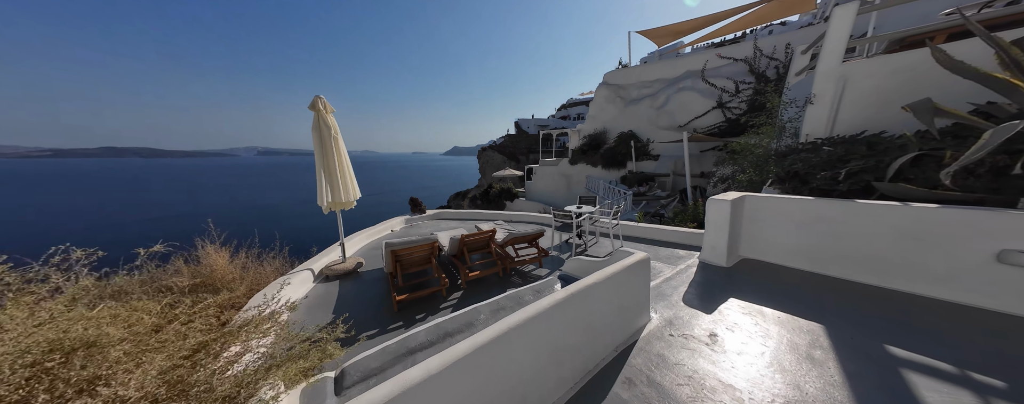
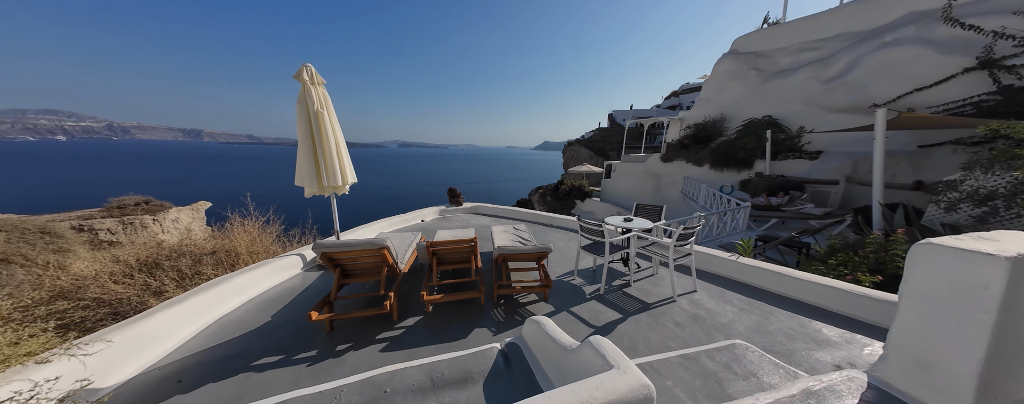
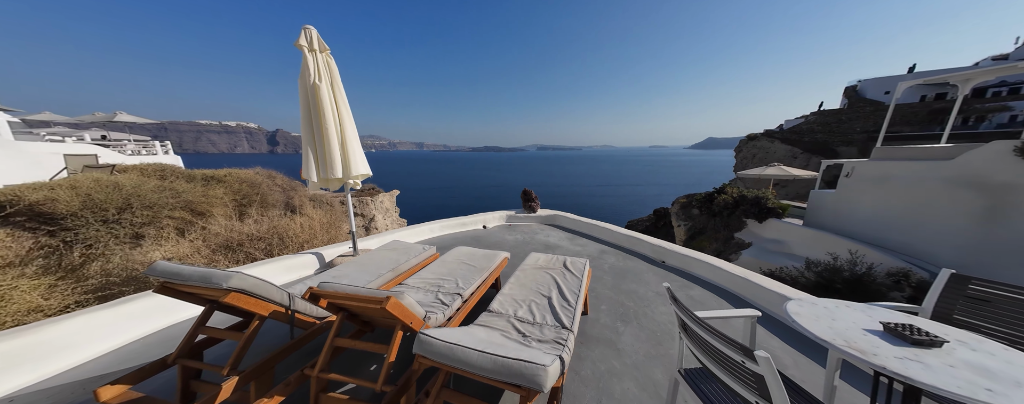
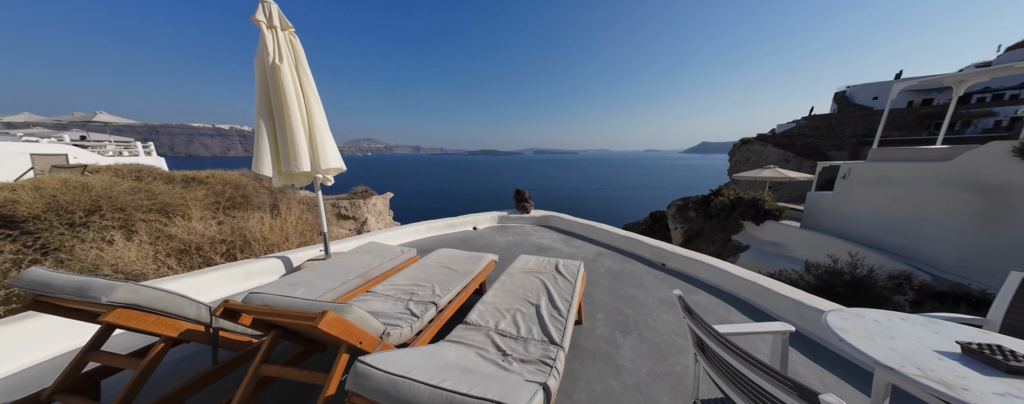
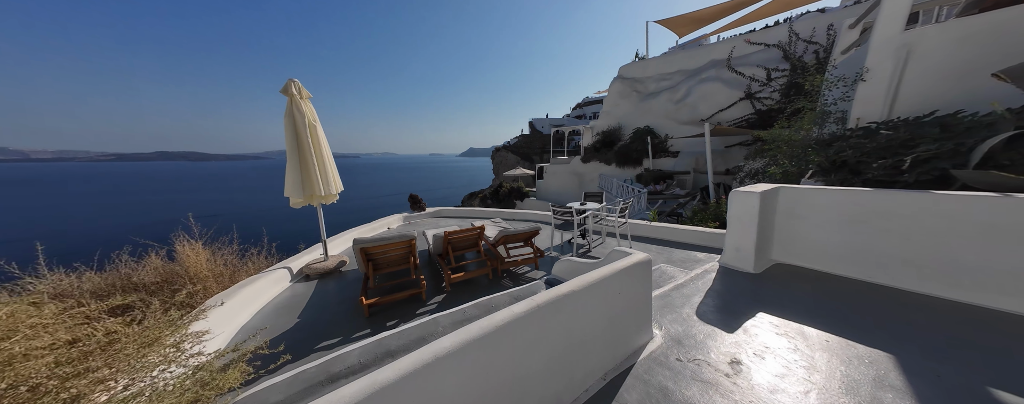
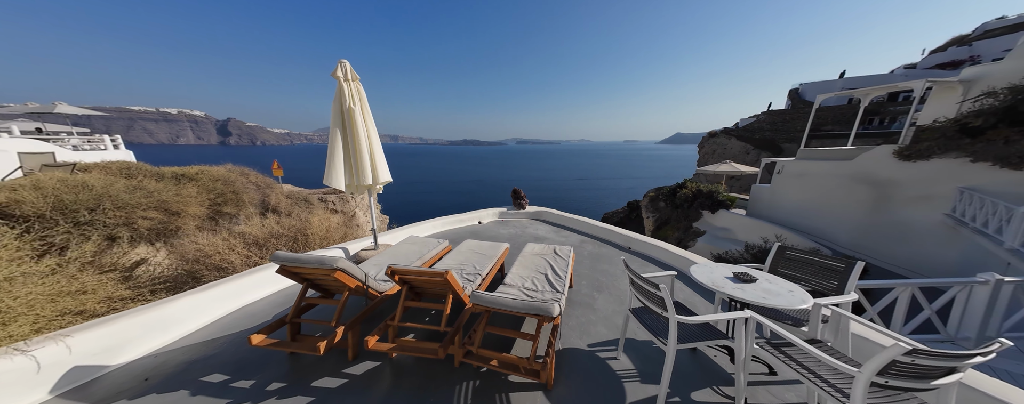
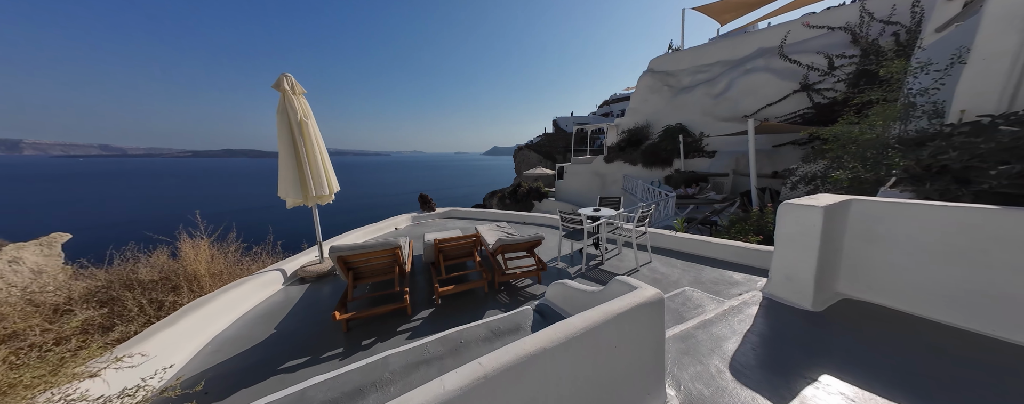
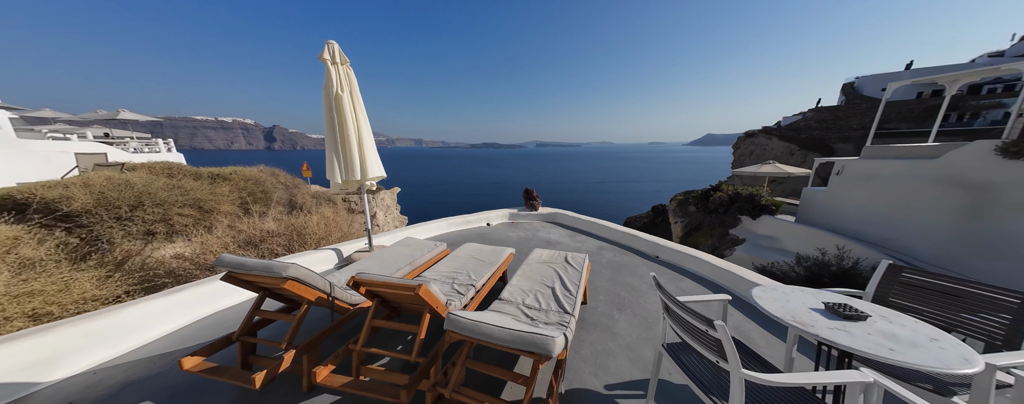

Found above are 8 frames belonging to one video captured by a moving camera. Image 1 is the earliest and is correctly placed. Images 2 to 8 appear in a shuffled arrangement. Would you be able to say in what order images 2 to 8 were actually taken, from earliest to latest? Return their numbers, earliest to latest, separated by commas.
5, 7, 2, 6, 8, 3, 4
